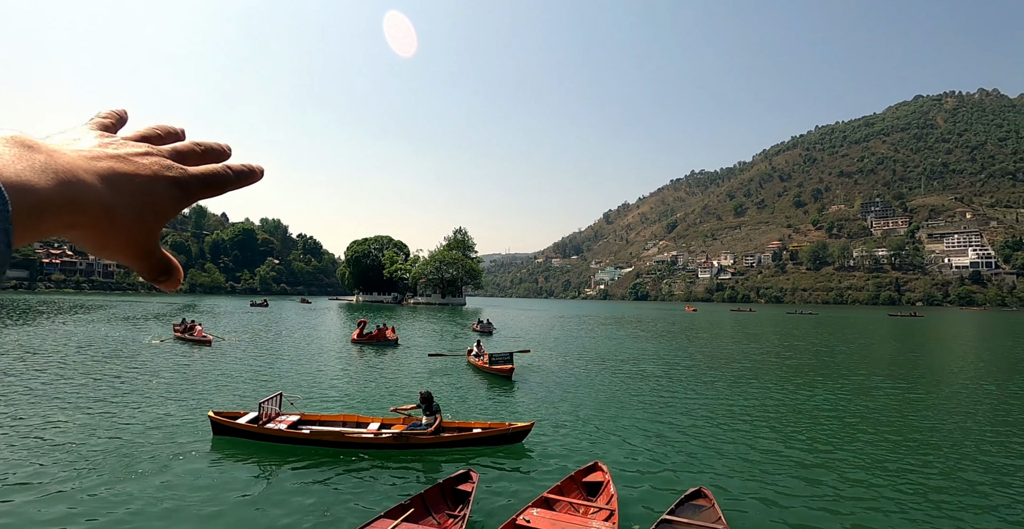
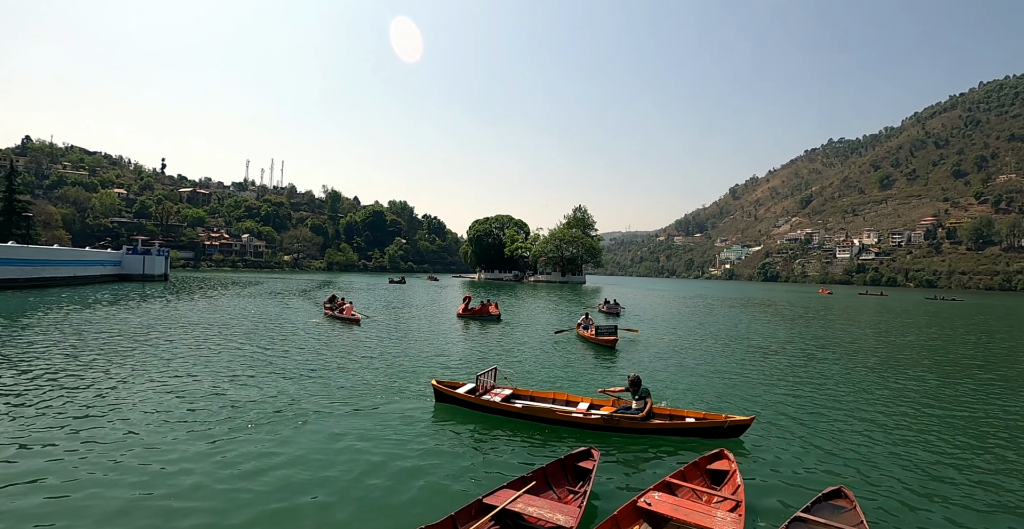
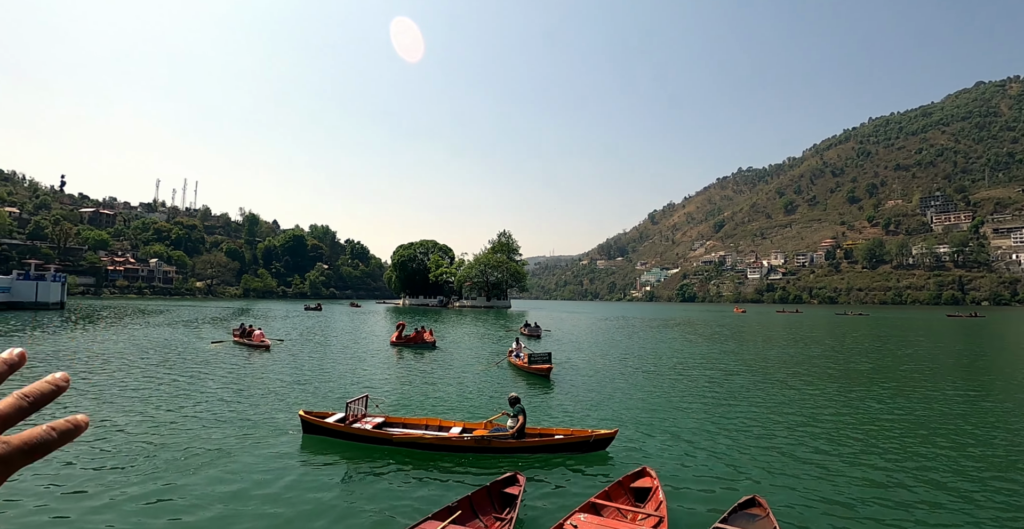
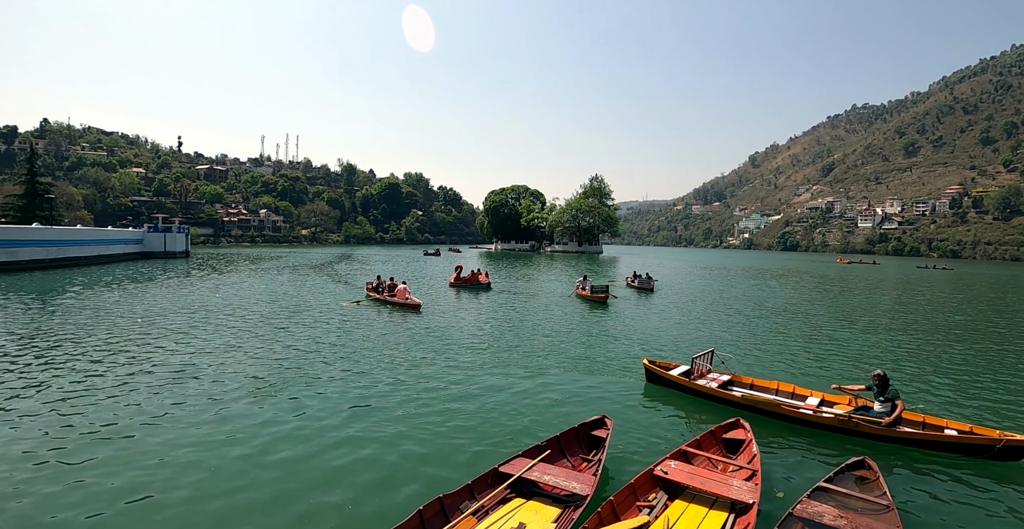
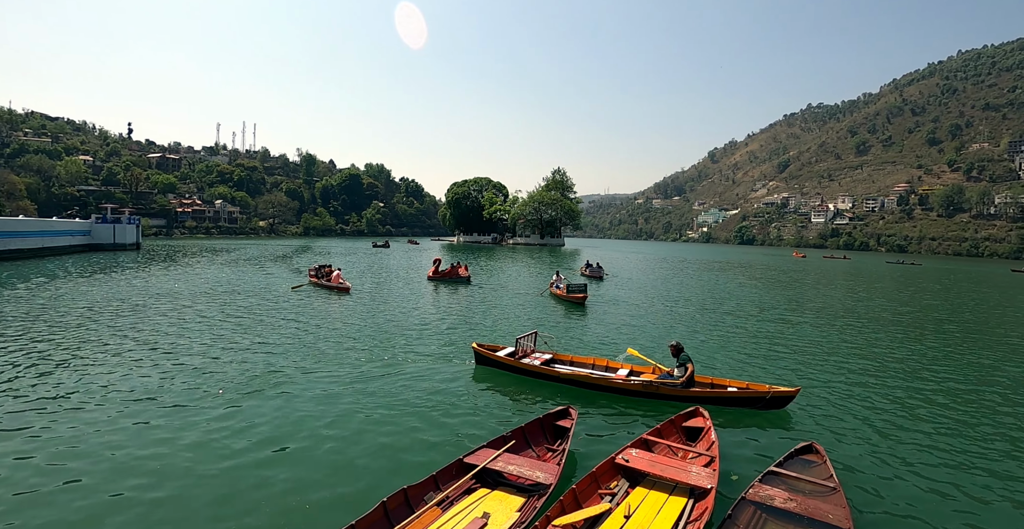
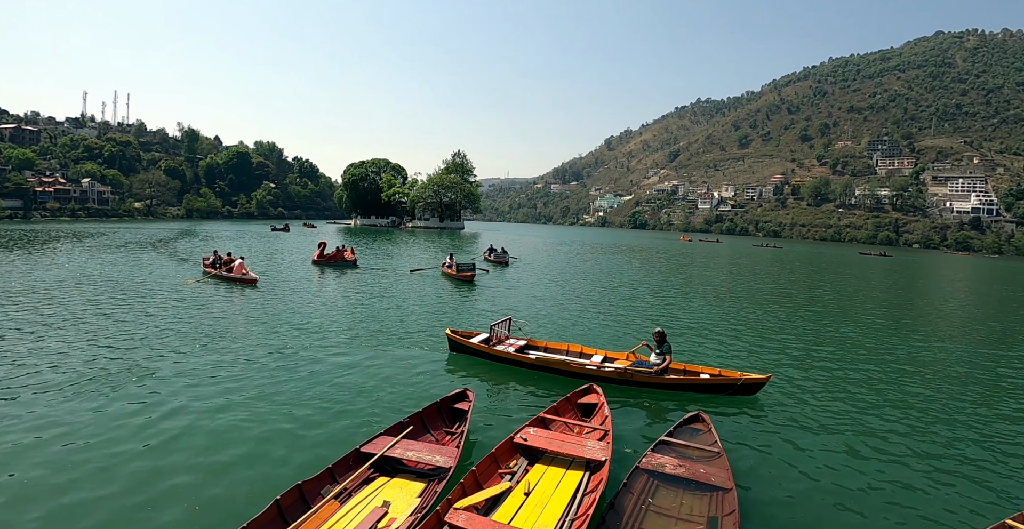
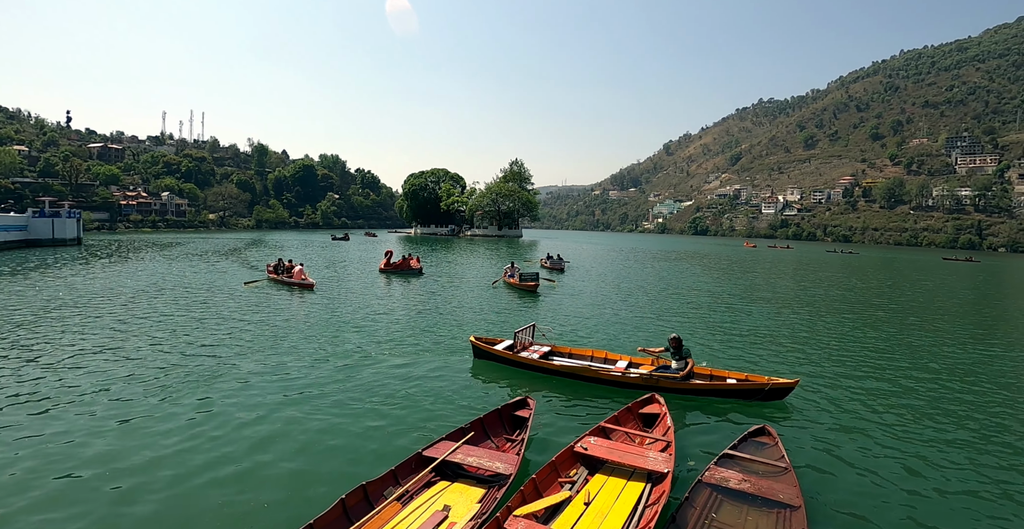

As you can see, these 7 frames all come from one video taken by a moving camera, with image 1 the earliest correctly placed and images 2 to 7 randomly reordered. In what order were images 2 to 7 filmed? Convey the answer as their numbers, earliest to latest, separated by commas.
3, 2, 5, 7, 6, 4
